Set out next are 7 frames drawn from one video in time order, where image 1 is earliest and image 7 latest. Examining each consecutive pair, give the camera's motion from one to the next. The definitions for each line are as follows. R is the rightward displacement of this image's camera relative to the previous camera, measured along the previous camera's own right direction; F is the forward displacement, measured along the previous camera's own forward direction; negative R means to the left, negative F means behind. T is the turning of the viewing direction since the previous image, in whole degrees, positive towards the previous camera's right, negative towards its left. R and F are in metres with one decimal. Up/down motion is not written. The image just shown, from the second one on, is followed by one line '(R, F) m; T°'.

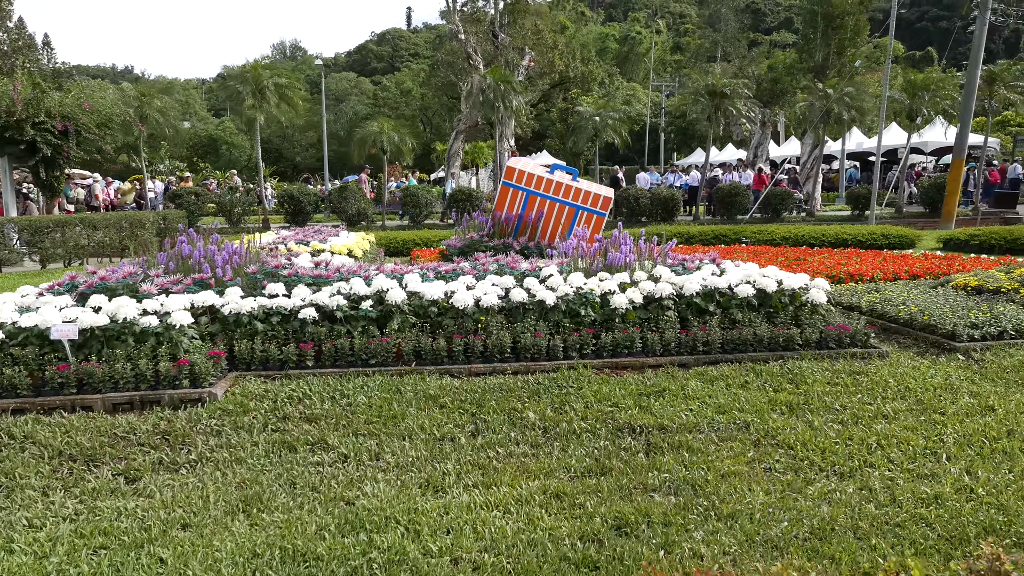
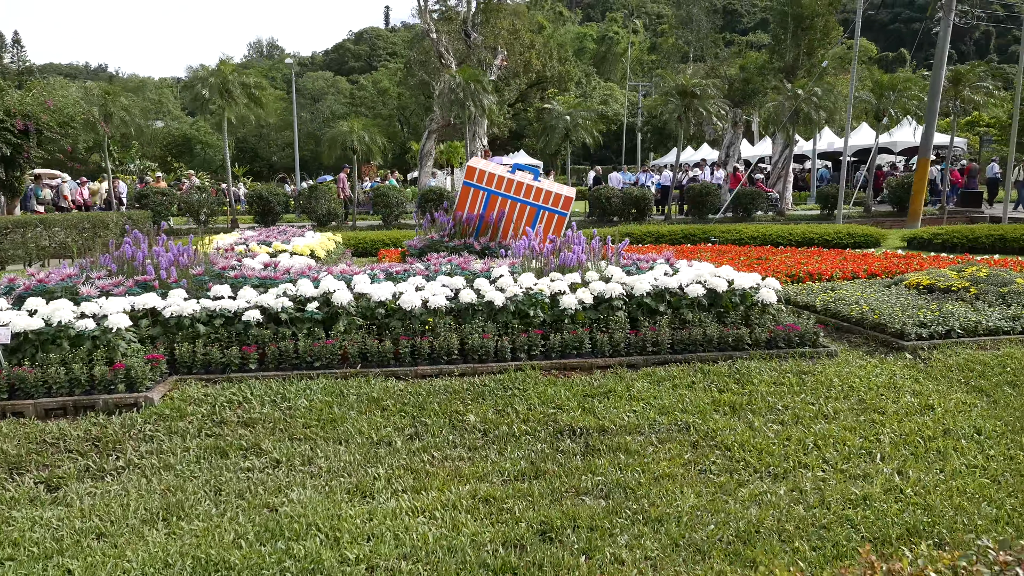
(+0.2, 0.0) m; +1°
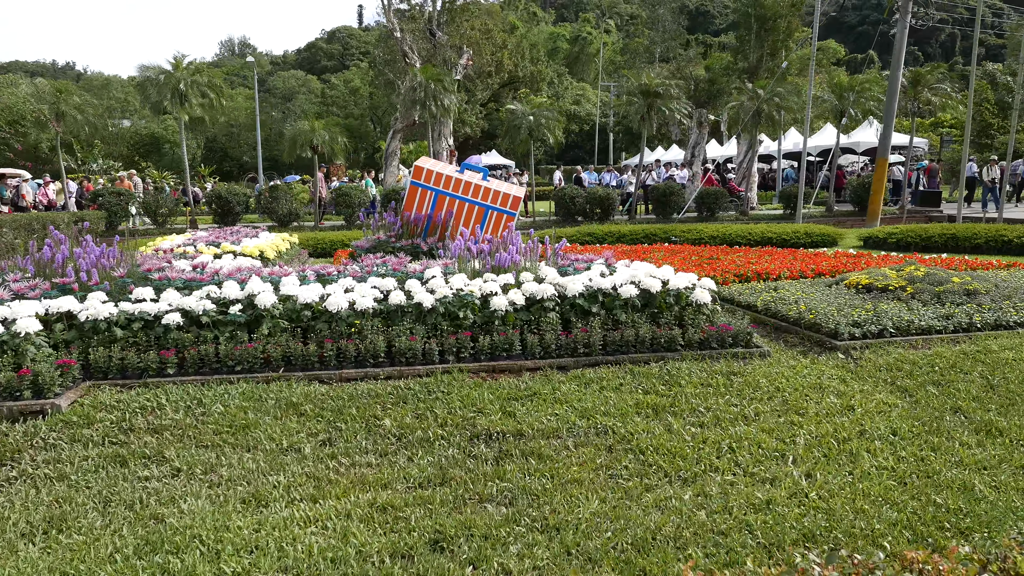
(+0.3, +0.1) m; +2°
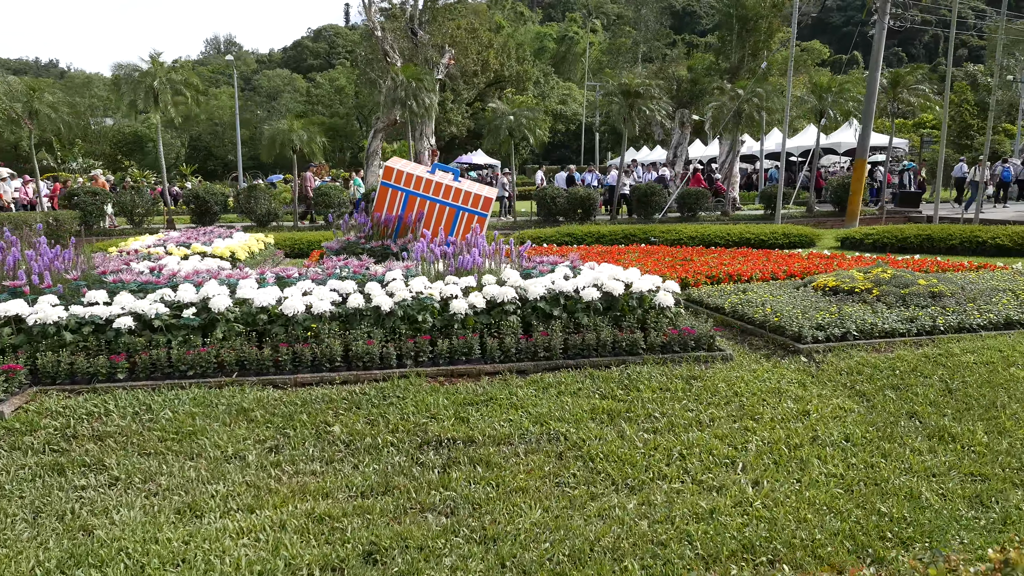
(+0.2, +0.1) m; +1°
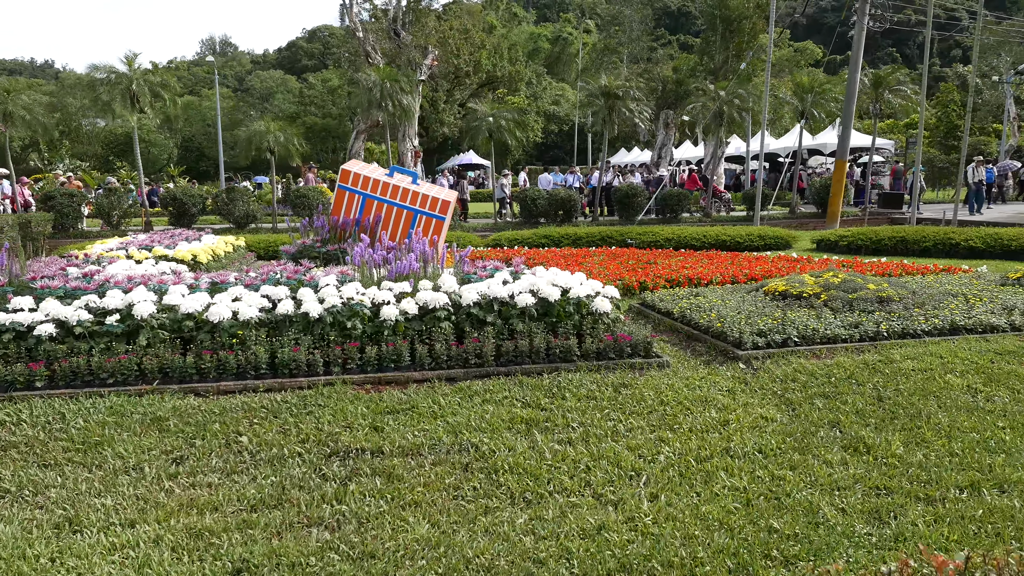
(+0.5, +0.1) m; 0°
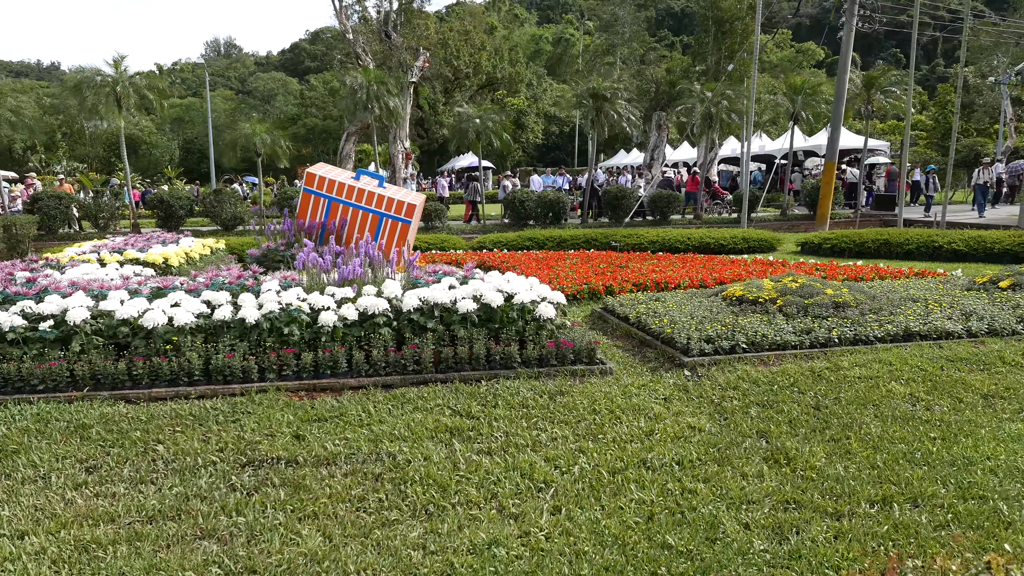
(+0.5, +0.1) m; -1°
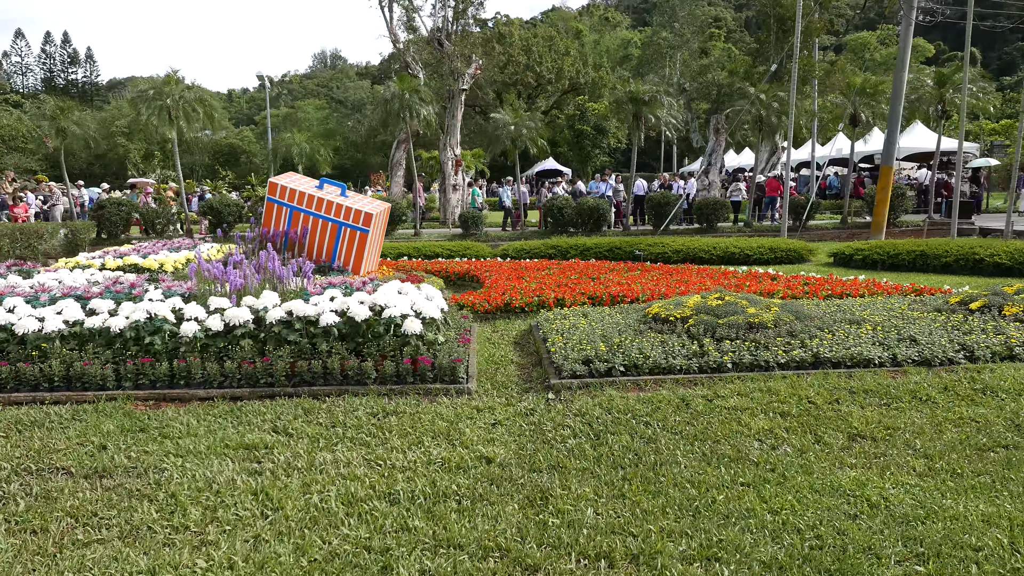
(+1.6, +0.3) m; -8°
